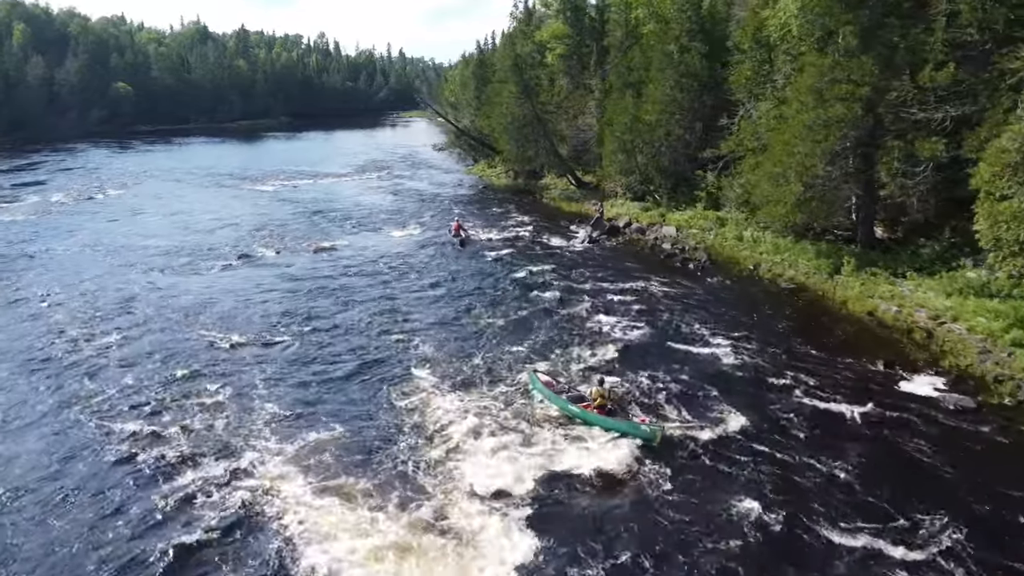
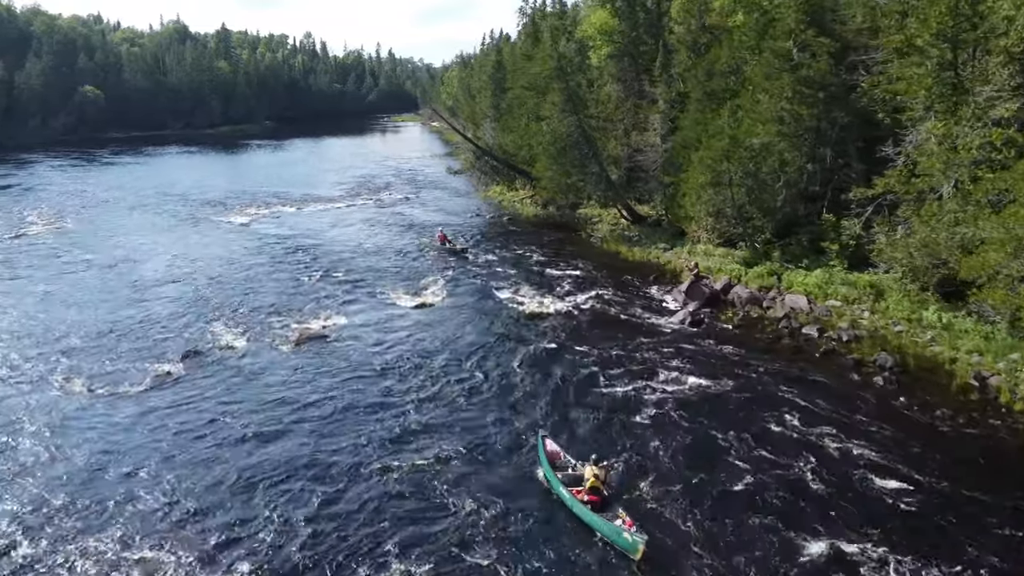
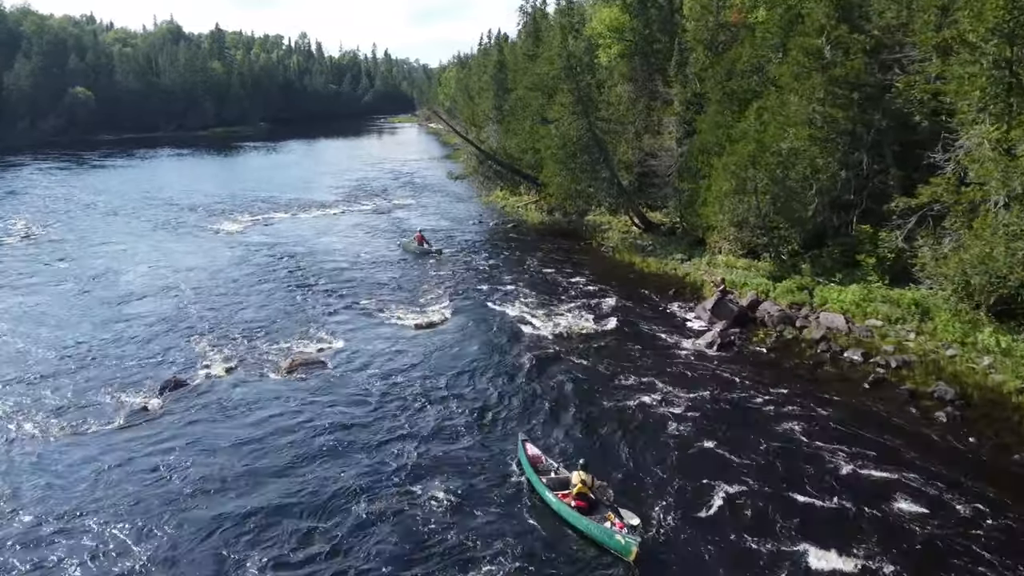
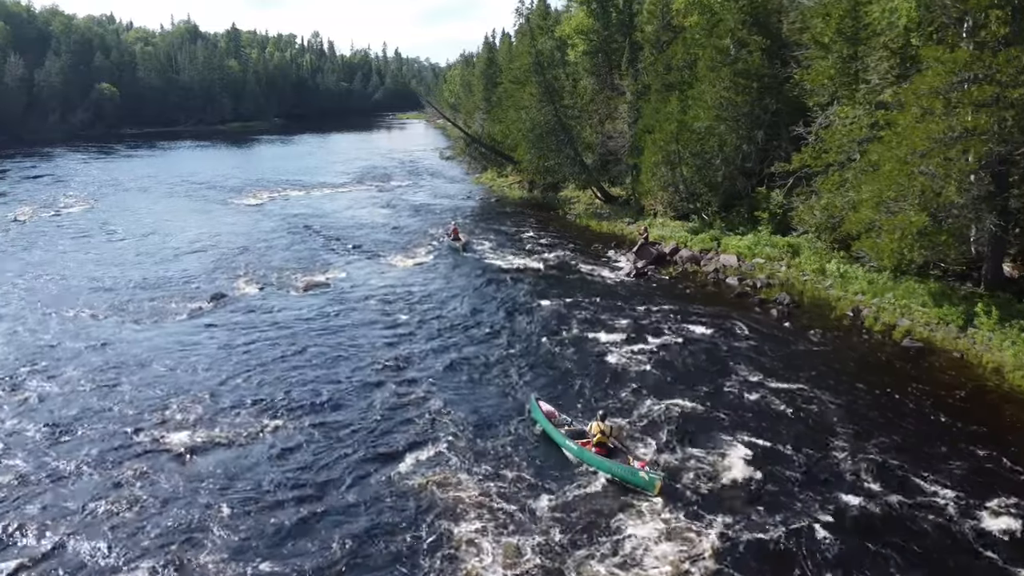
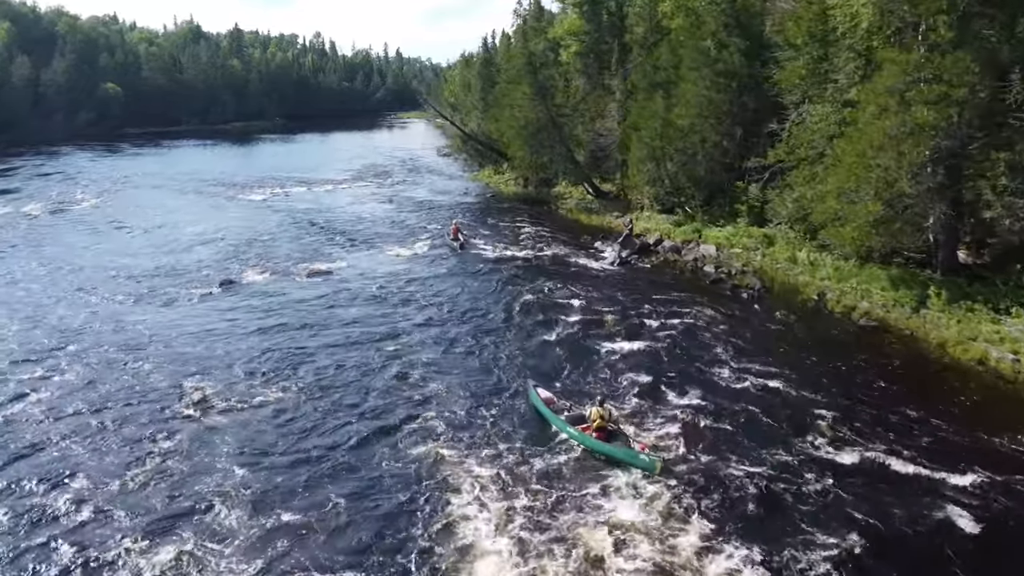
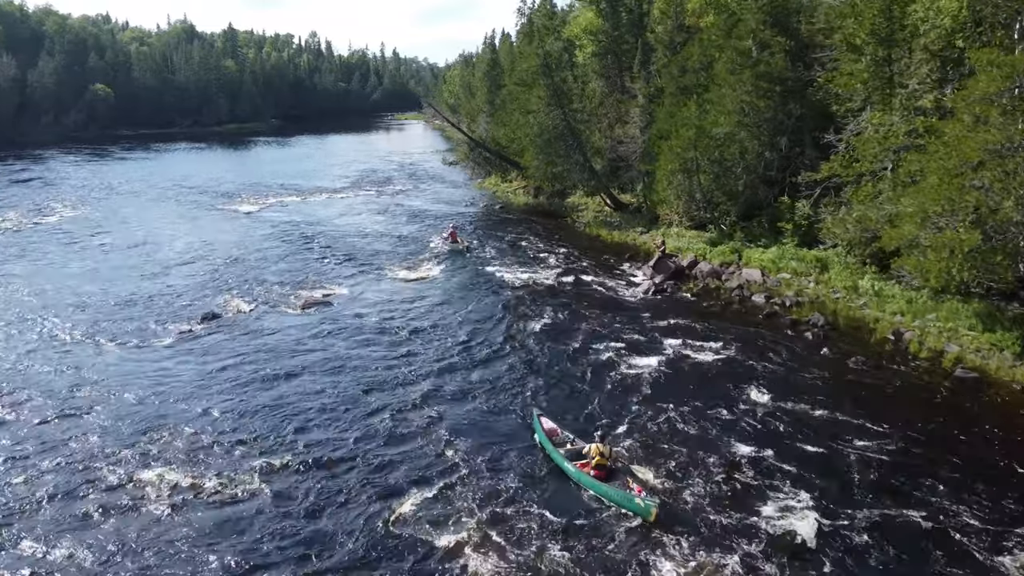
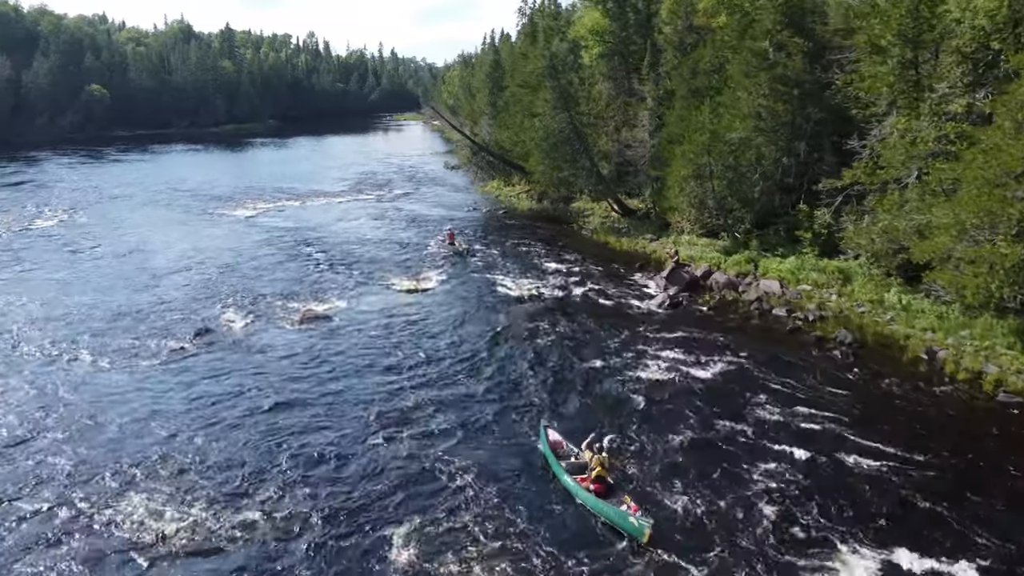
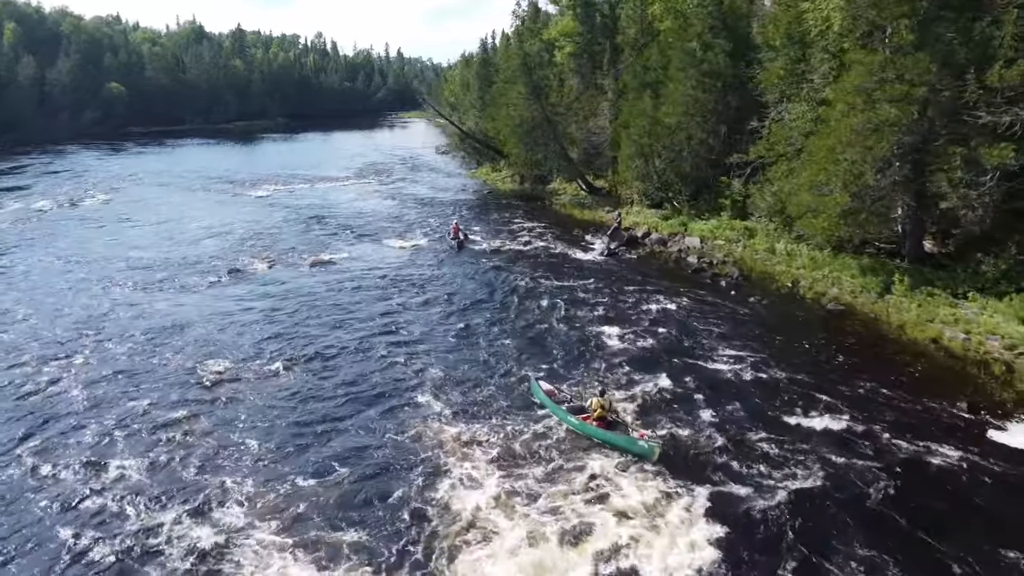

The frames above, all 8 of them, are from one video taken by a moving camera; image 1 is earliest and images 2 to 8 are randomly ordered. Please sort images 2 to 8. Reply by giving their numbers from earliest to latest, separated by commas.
8, 5, 4, 6, 7, 2, 3
